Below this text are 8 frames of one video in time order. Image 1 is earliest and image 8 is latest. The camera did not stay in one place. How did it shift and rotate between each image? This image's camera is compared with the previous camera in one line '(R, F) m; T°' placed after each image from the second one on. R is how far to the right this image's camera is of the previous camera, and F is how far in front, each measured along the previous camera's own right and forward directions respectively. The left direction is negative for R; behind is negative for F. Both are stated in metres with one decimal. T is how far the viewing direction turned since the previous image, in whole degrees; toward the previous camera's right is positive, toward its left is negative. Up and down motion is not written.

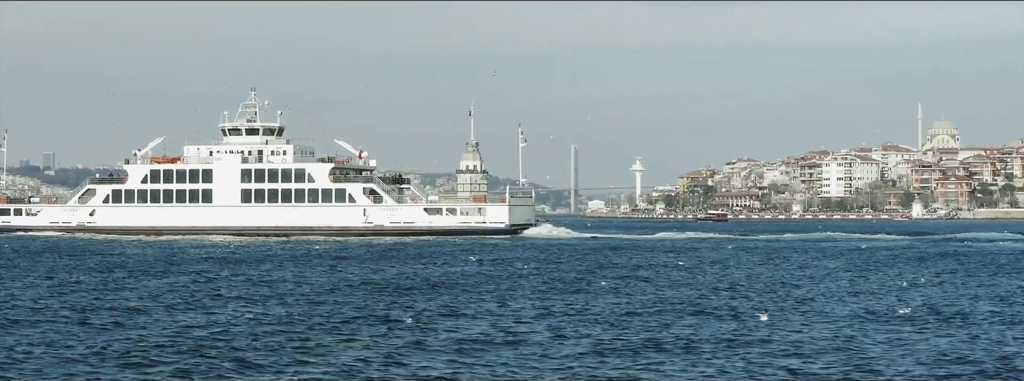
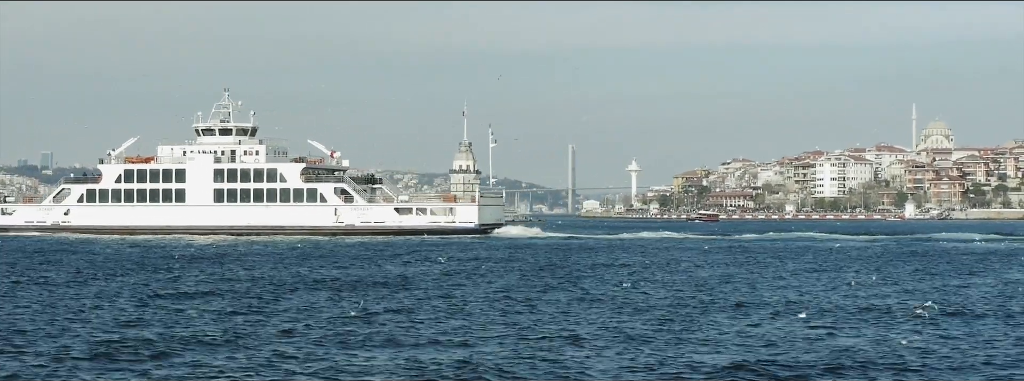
(+0.5, -0.3) m; 0°
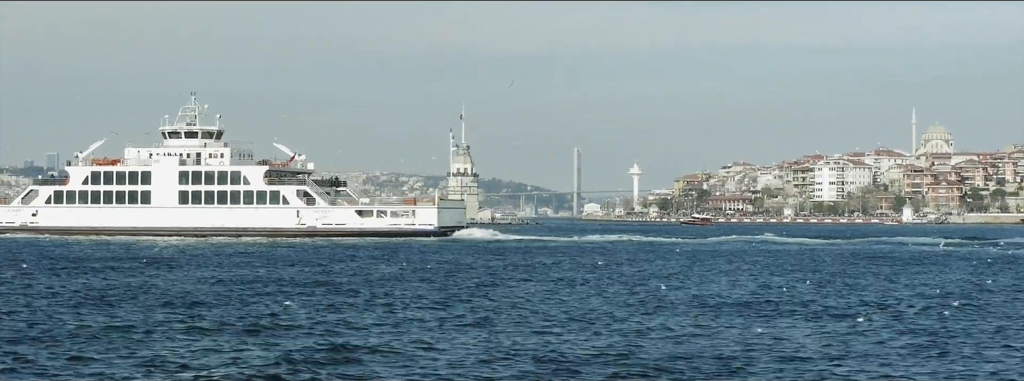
(+0.9, -0.5) m; 0°
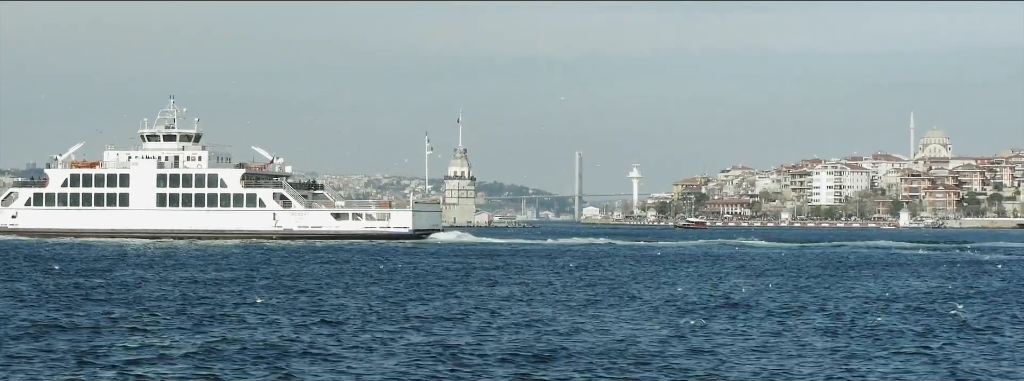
(+0.5, -0.3) m; 0°
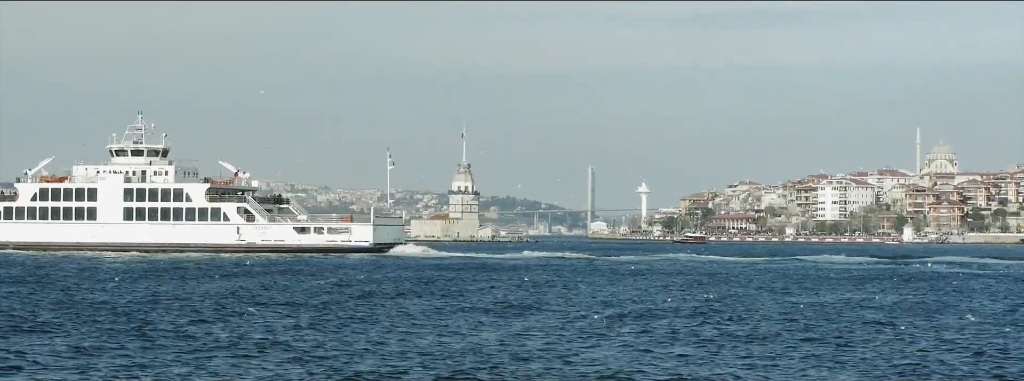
(+1.1, -0.6) m; -1°
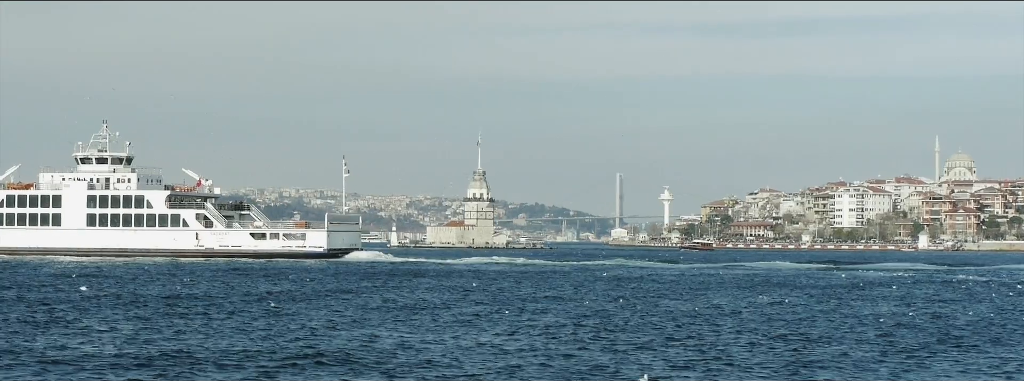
(+1.7, -1.0) m; -1°
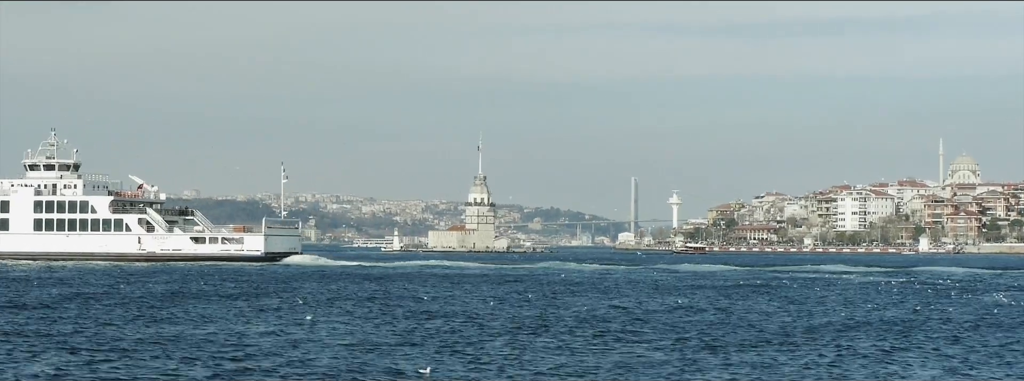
(-0.2, -3.2) m; 0°
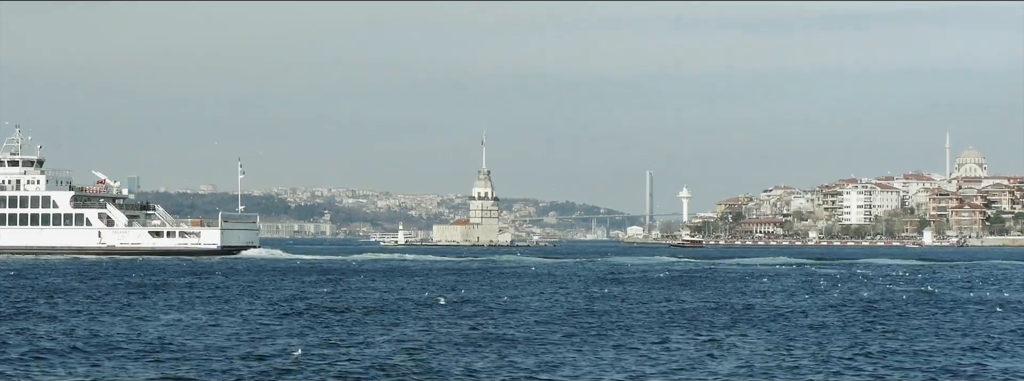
(+1.0, -1.6) m; -1°
